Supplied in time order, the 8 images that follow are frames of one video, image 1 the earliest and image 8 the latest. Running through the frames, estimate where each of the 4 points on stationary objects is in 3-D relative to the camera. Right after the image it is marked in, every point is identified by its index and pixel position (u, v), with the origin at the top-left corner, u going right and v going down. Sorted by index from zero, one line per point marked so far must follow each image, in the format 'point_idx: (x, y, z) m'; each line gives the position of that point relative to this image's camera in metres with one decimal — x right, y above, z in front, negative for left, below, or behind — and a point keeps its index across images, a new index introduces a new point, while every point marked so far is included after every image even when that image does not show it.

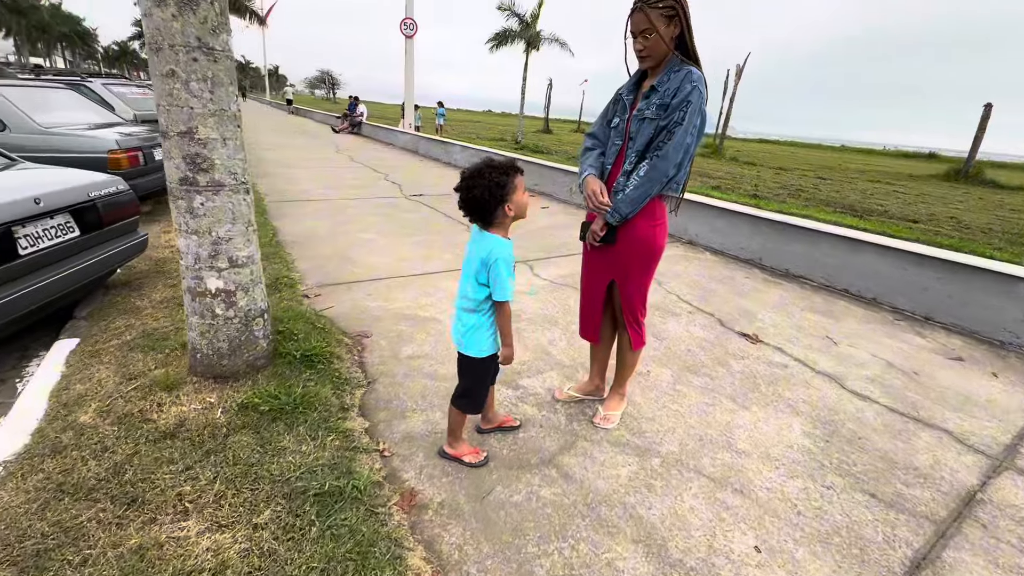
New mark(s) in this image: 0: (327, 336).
0: (-1.4, -0.4, +4.4) m
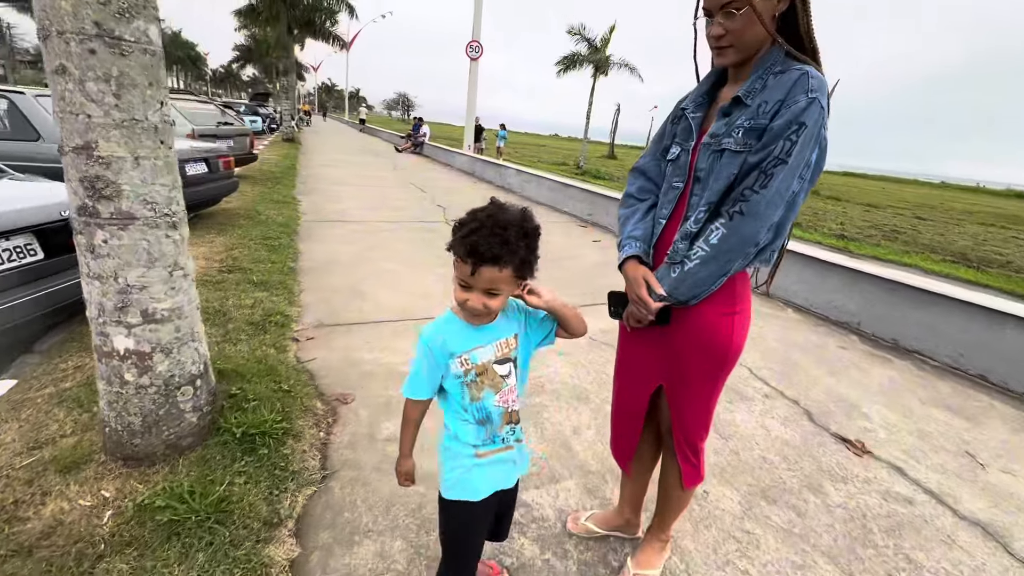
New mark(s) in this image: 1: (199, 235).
0: (-1.3, -0.7, +3.5) m
1: (-4.3, +0.8, +8.0) m
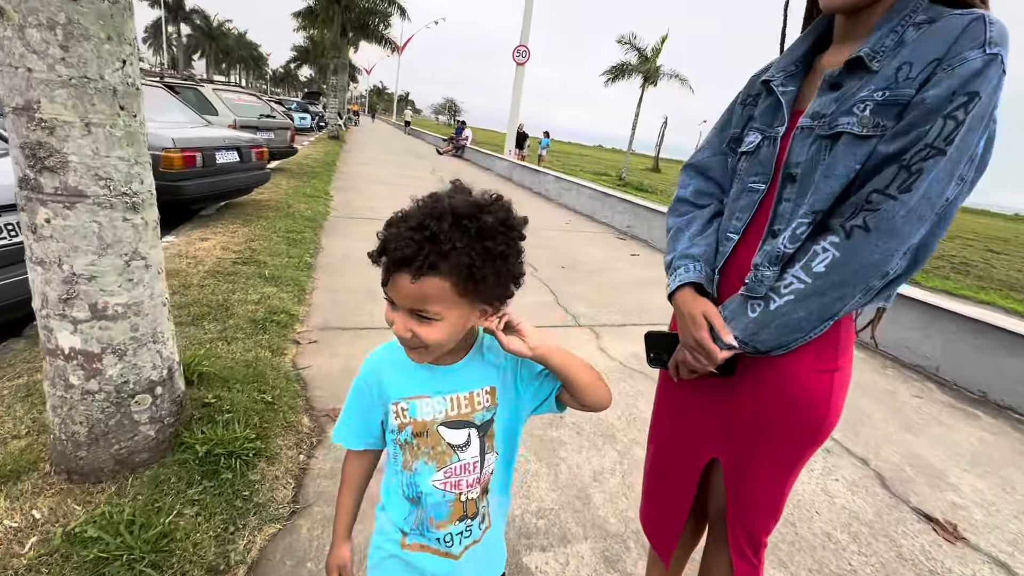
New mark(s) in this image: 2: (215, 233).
0: (-1.2, -0.7, +3.0) m
1: (-3.9, +0.9, +7.8) m
2: (-3.7, +0.7, +7.1) m
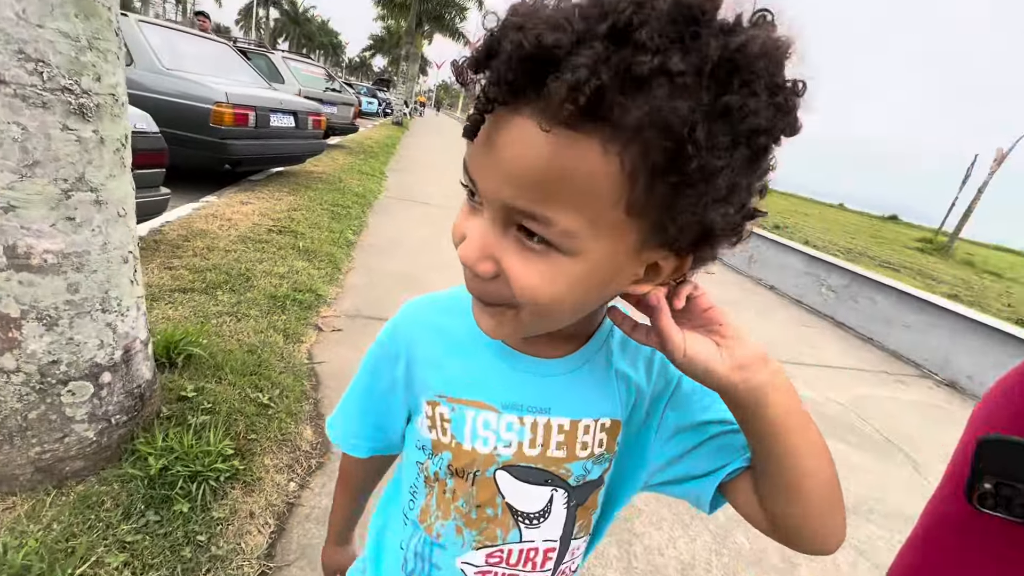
0: (-1.0, -0.6, +2.3) m
1: (-3.0, +1.3, +7.2) m
2: (-2.9, +1.0, +6.6) m
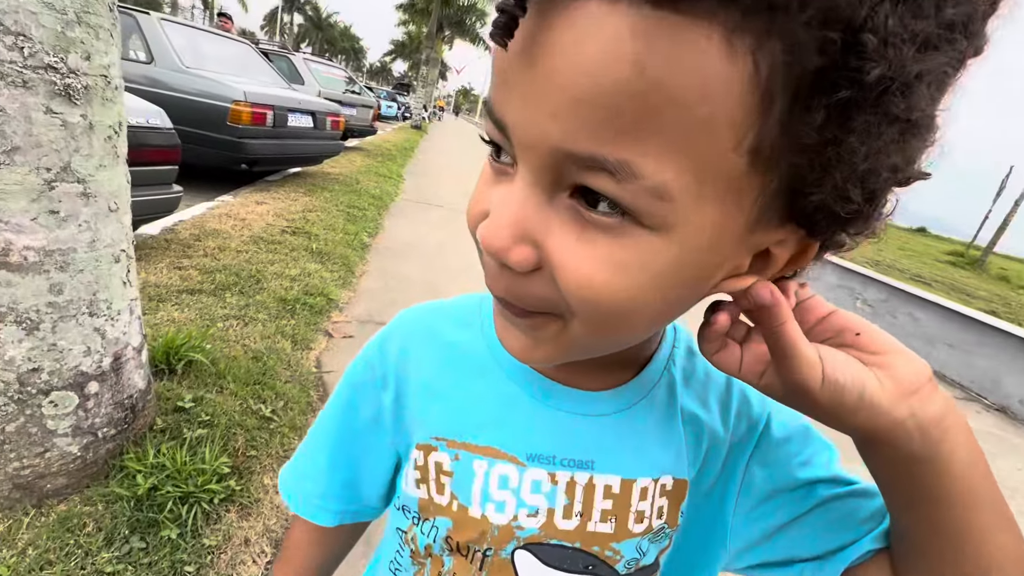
0: (-0.9, -0.6, +2.2) m
1: (-2.8, +1.2, +7.1) m
2: (-2.7, +1.0, +6.5) m
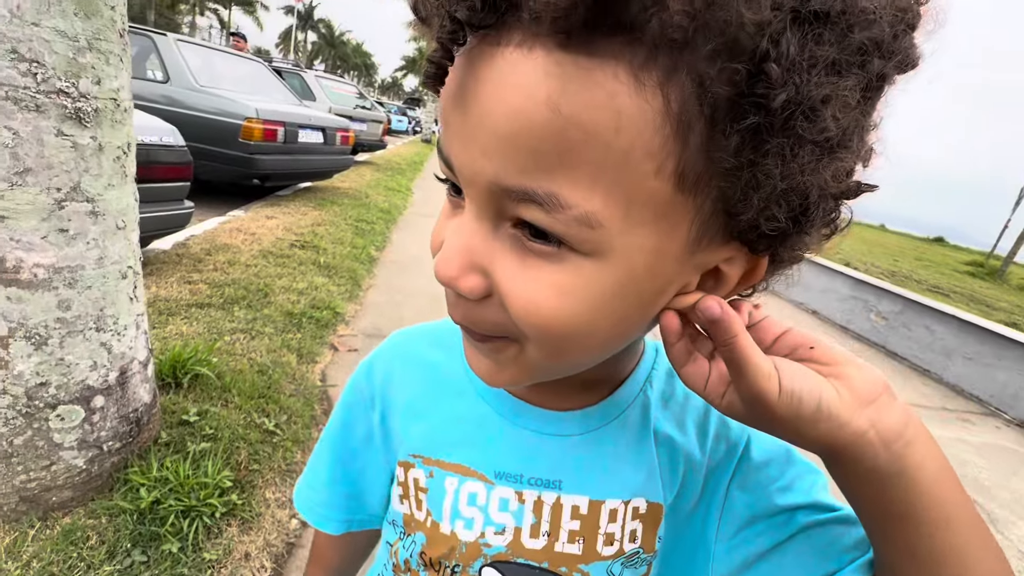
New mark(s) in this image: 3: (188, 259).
0: (-0.9, -0.6, +2.2) m
1: (-2.7, +1.1, +7.2) m
2: (-2.6, +0.9, +6.6) m
3: (-2.3, +0.2, +4.2) m
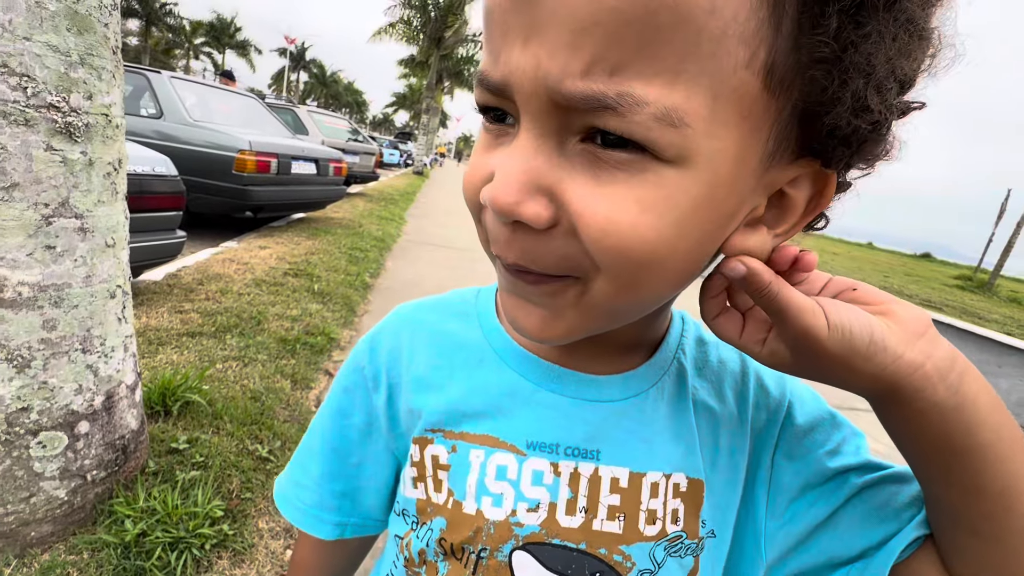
0: (-0.9, -0.7, +2.1) m
1: (-2.8, +0.7, +7.2) m
2: (-2.7, +0.5, +6.5) m
3: (-2.4, 0.0, +4.1) m
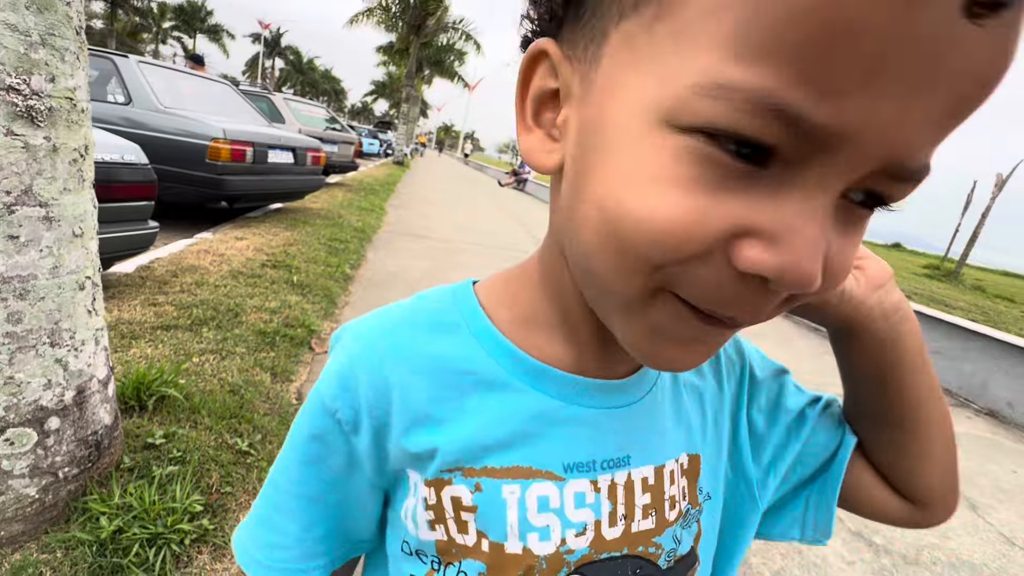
0: (-0.9, -0.7, +2.1) m
1: (-3.0, +0.8, +7.1) m
2: (-2.9, +0.6, +6.4) m
3: (-2.5, +0.1, +4.0) m
